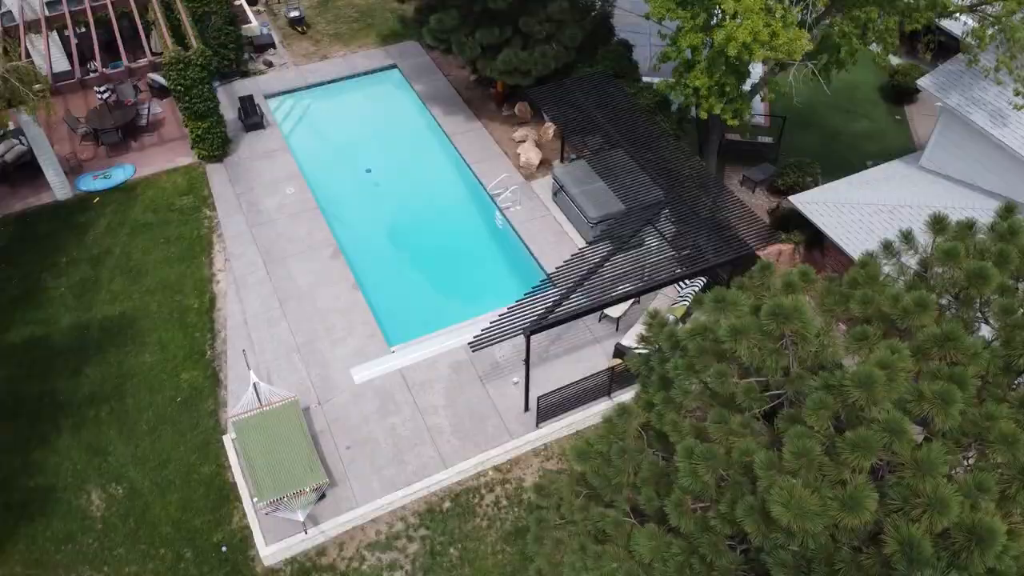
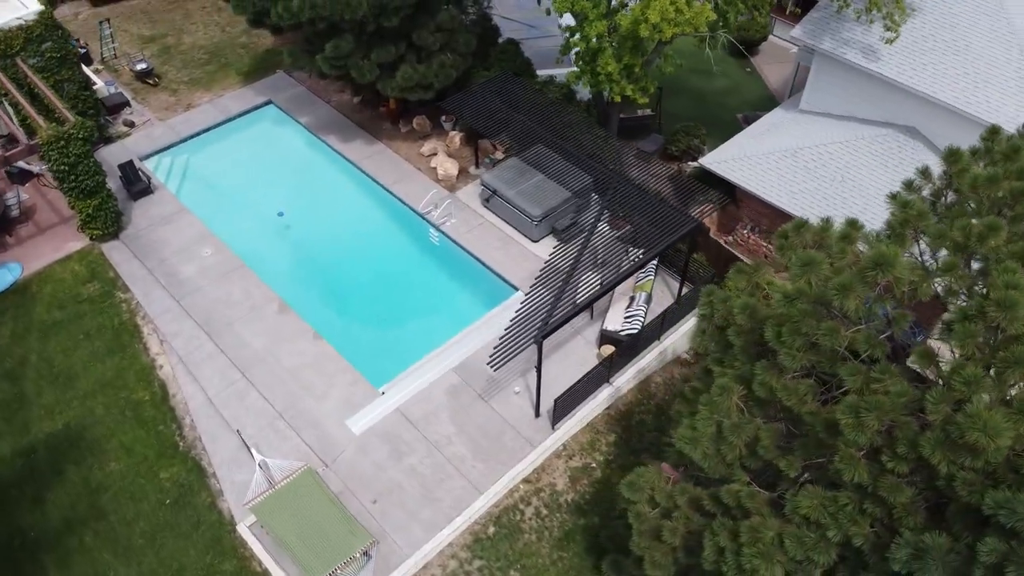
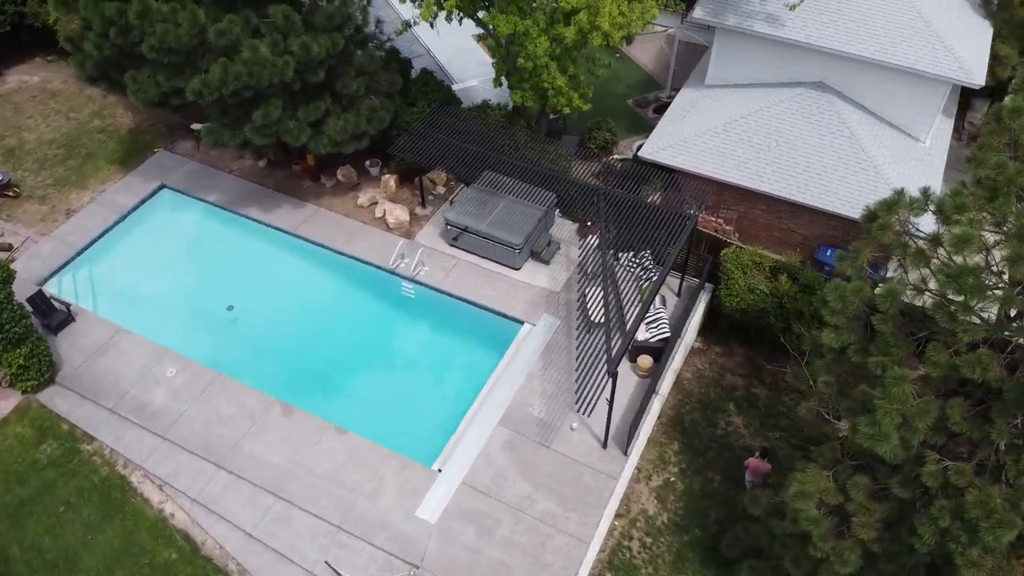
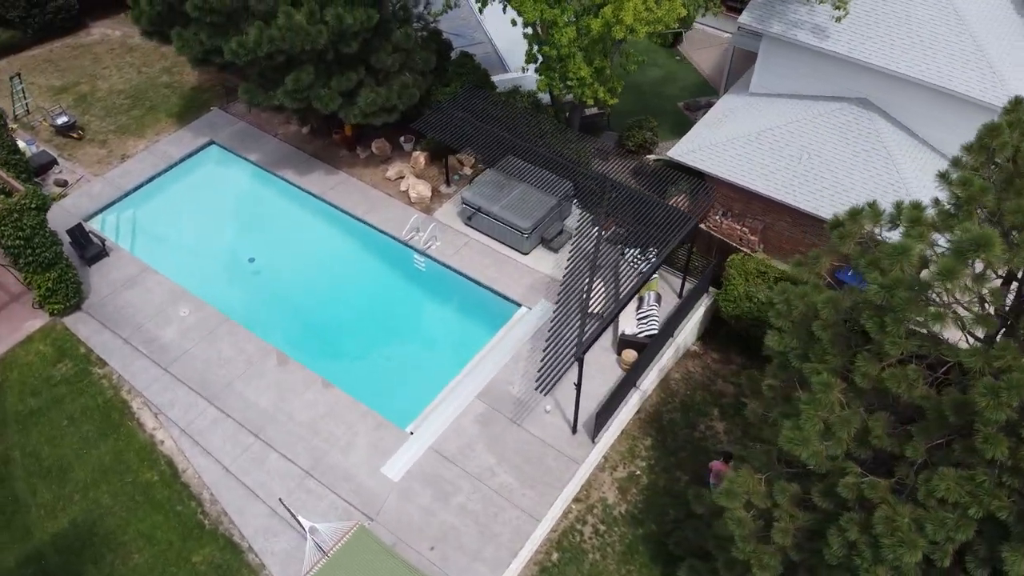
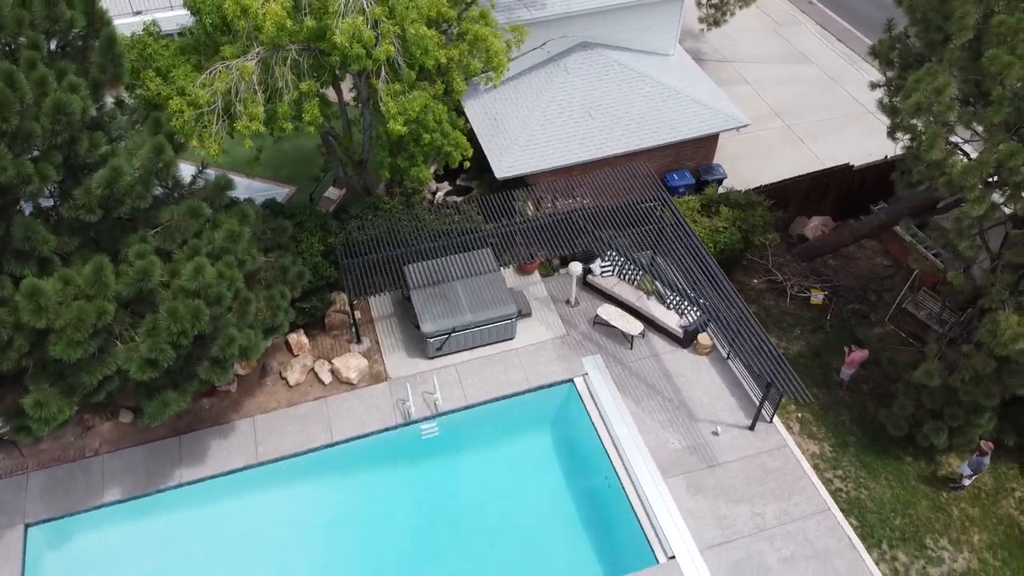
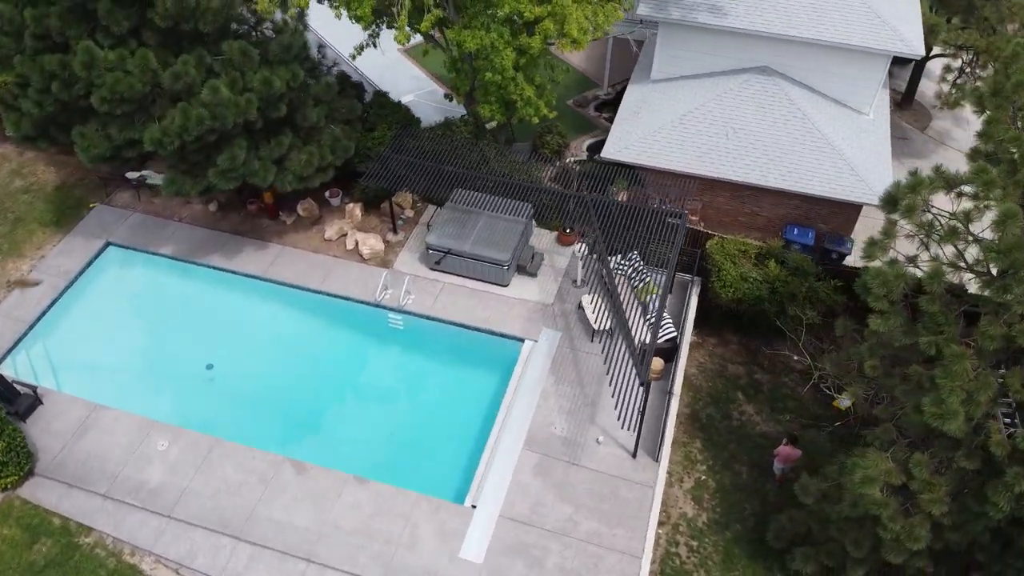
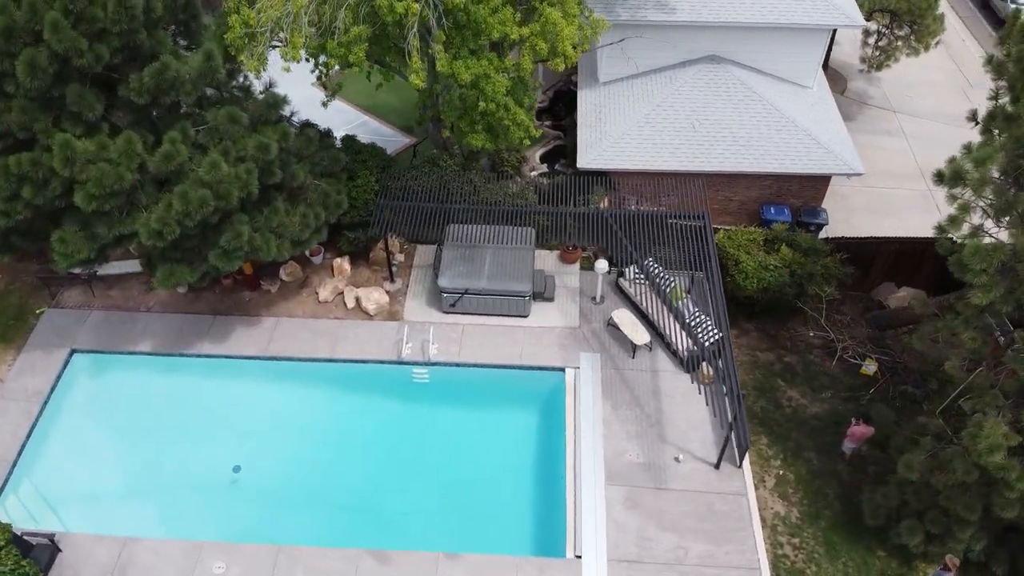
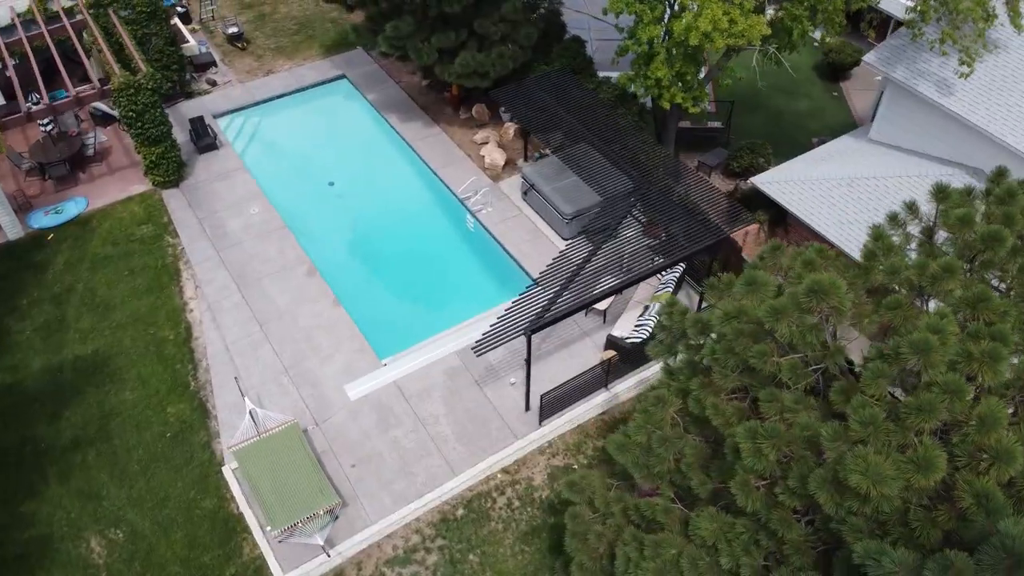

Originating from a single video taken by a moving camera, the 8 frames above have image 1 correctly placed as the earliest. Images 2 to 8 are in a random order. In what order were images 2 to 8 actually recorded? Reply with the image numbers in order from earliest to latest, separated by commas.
8, 2, 4, 3, 6, 7, 5
